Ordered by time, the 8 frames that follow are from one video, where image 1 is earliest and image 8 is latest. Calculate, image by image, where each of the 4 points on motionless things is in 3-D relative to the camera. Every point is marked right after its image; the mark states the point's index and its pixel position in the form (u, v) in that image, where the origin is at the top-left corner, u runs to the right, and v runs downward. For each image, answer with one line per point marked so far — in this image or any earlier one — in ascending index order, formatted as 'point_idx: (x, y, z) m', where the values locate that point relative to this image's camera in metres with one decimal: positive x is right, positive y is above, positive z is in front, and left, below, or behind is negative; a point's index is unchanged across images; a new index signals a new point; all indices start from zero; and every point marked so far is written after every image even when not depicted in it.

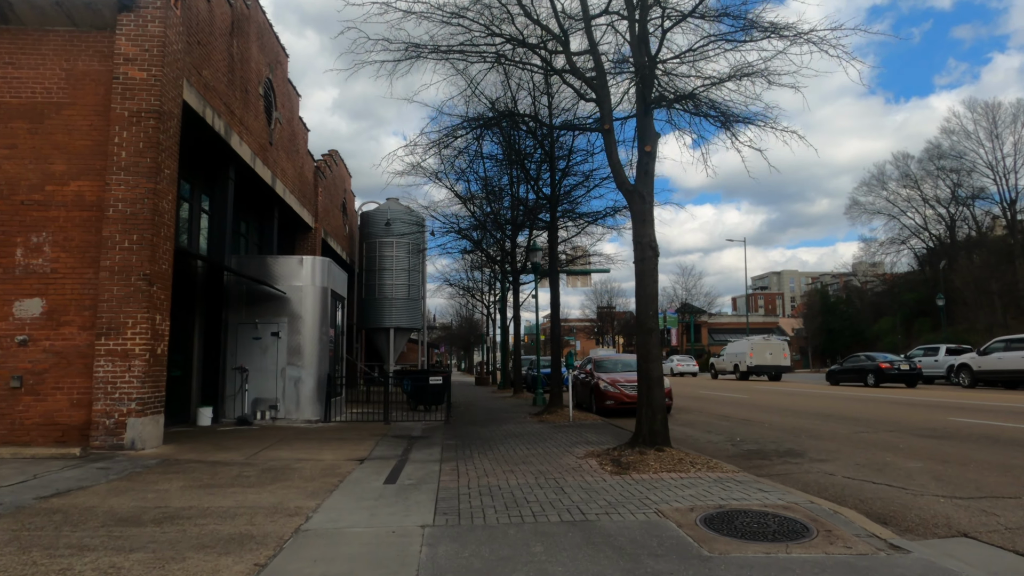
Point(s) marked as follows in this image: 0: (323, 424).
0: (-4.2, -3.0, +14.2) m
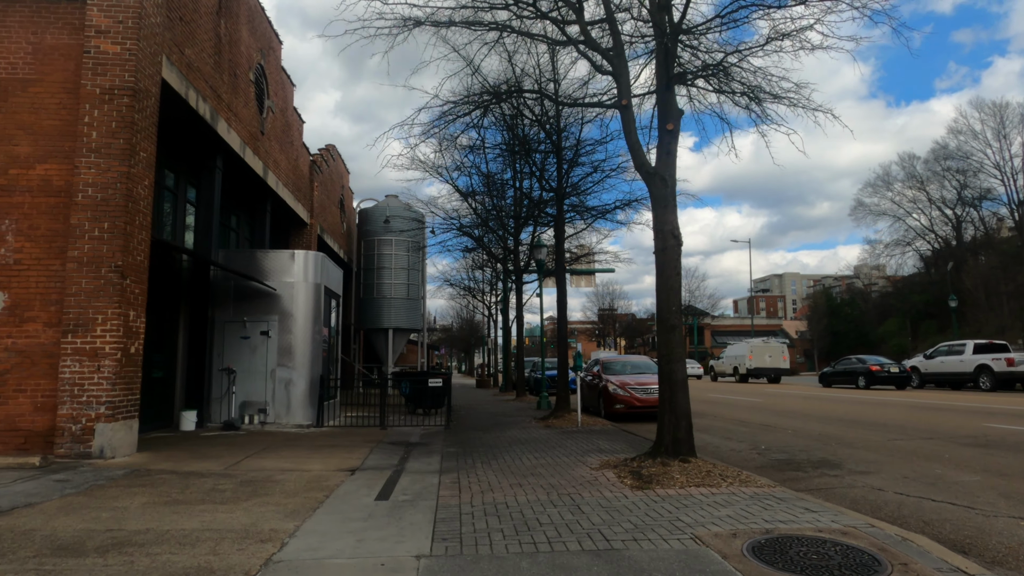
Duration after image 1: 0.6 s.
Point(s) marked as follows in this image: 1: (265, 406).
0: (-4.1, -2.9, +13.4) m
1: (-5.1, -2.4, +13.3) m
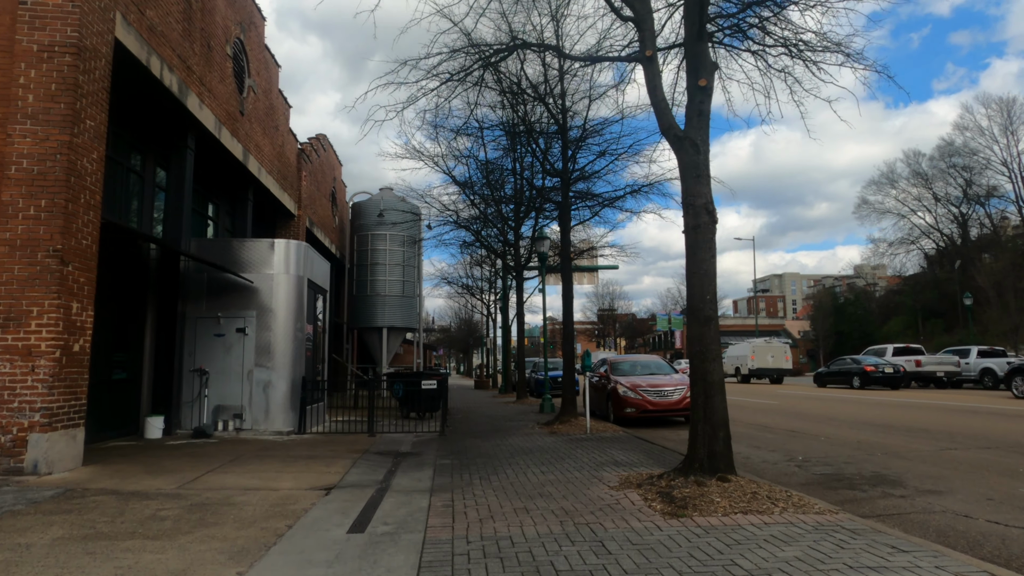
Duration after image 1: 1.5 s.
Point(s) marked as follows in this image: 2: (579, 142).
0: (-4.0, -2.8, +12.1) m
1: (-5.1, -2.3, +12.0) m
2: (+1.4, +3.1, +13.9) m
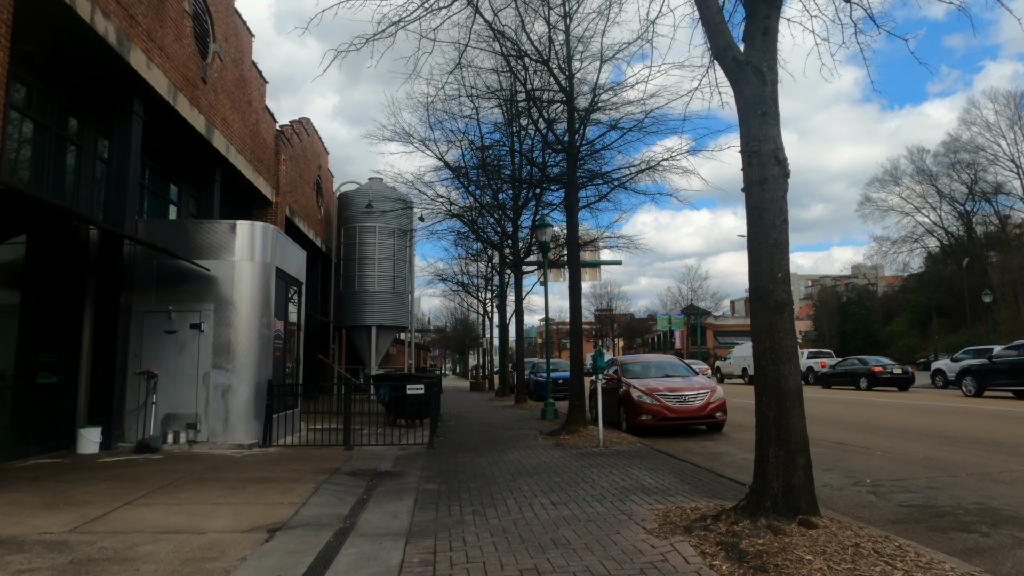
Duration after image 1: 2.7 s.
0: (-4.1, -2.6, +10.4) m
1: (-5.1, -2.1, +10.3) m
2: (+1.4, +3.3, +12.2) m
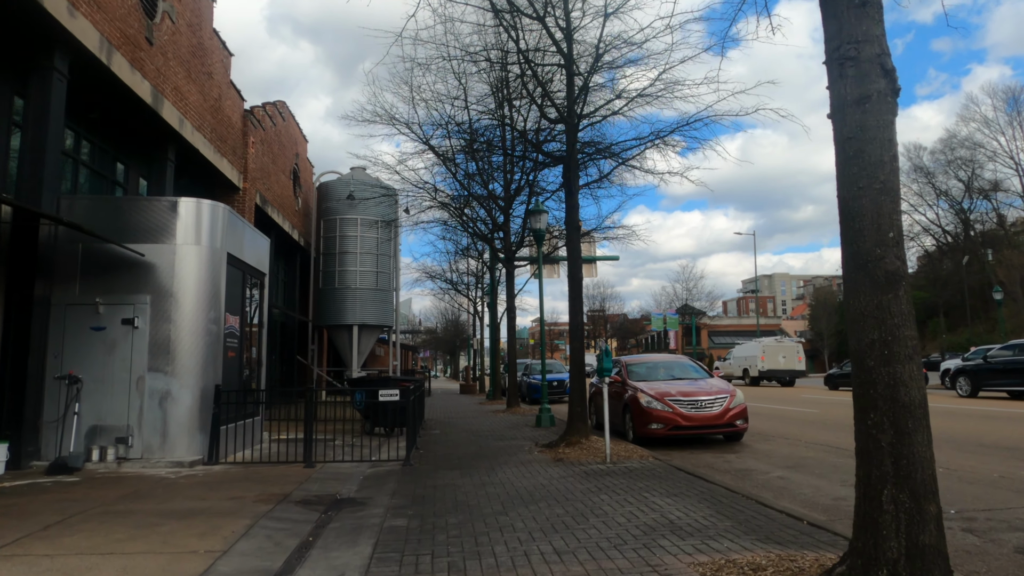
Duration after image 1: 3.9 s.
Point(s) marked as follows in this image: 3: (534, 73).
0: (-4.2, -2.4, +8.8) m
1: (-5.2, -2.0, +8.7) m
2: (+1.3, +3.5, +10.7) m
3: (+0.4, +3.8, +11.6) m
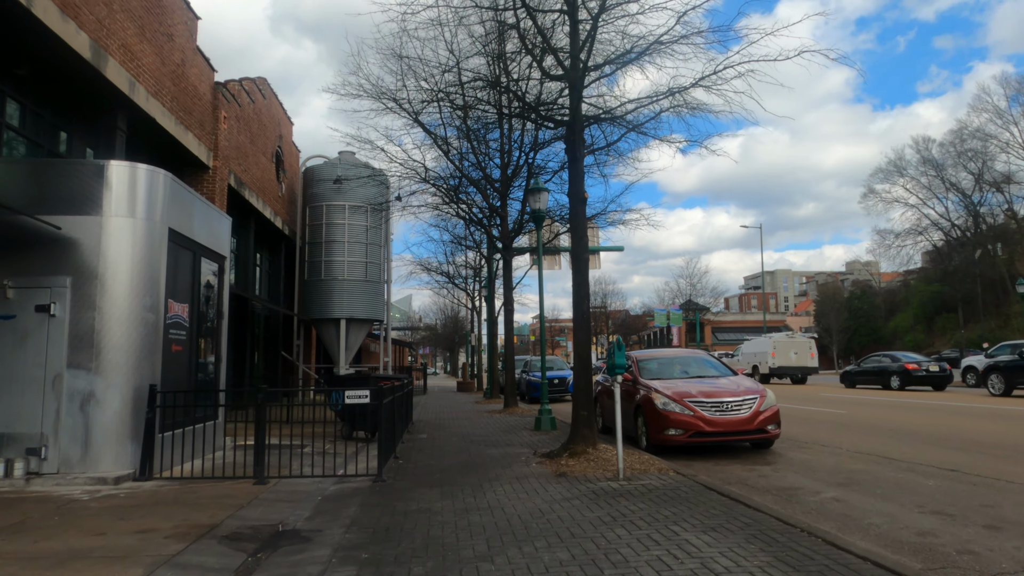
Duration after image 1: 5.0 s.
0: (-4.3, -2.2, +7.3) m
1: (-5.3, -1.7, +7.2) m
2: (+1.2, +3.7, +9.2) m
3: (+0.3, +4.1, +10.1) m
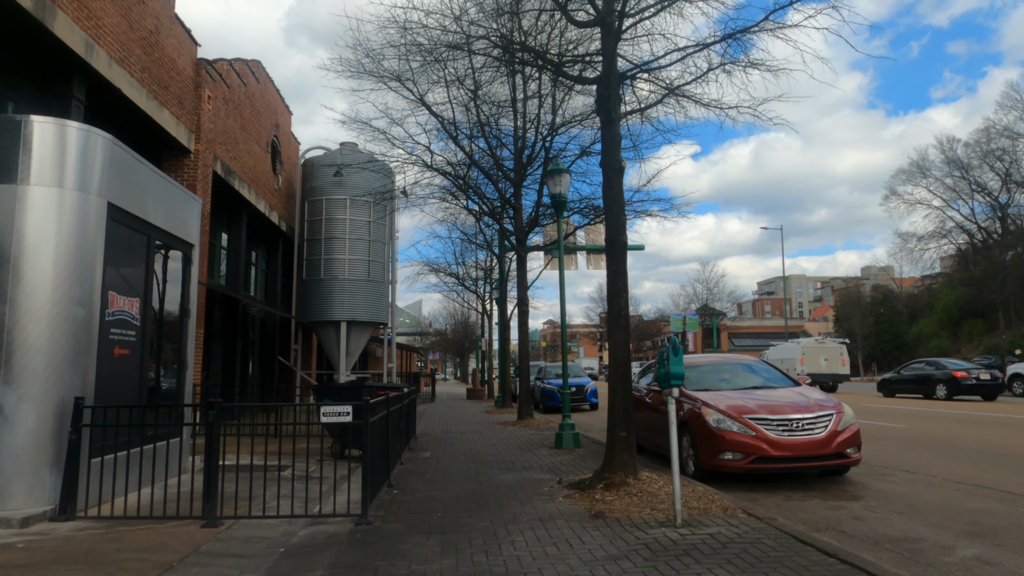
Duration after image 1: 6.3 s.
0: (-4.1, -2.1, +5.7) m
1: (-5.1, -1.6, +5.6) m
2: (+1.4, +3.8, +7.5) m
3: (+0.6, +4.2, +8.5) m
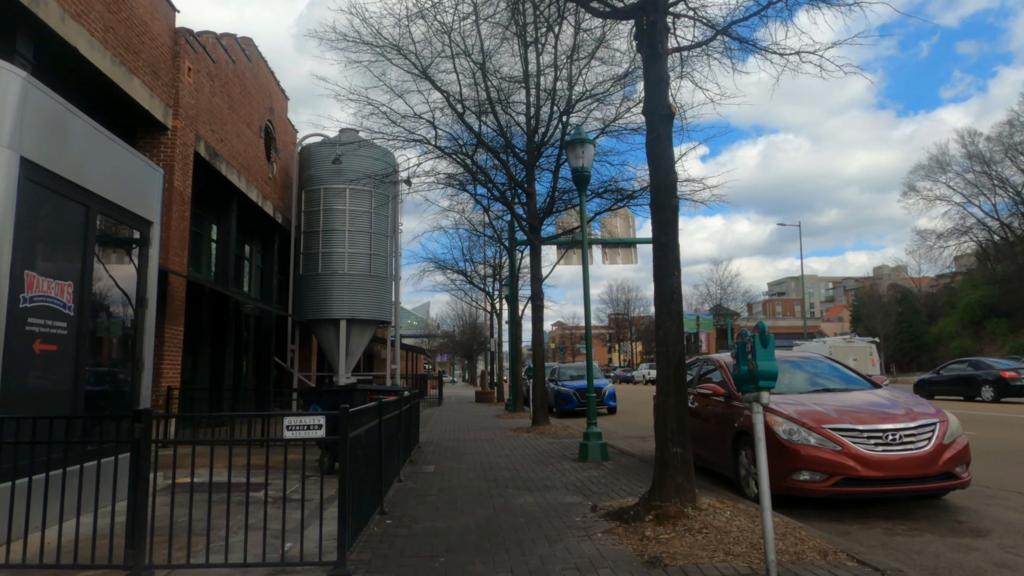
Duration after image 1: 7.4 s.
0: (-3.9, -1.9, +4.3) m
1: (-4.9, -1.4, +4.2) m
2: (+1.6, +4.0, +6.1) m
3: (+0.8, +4.4, +7.0) m
